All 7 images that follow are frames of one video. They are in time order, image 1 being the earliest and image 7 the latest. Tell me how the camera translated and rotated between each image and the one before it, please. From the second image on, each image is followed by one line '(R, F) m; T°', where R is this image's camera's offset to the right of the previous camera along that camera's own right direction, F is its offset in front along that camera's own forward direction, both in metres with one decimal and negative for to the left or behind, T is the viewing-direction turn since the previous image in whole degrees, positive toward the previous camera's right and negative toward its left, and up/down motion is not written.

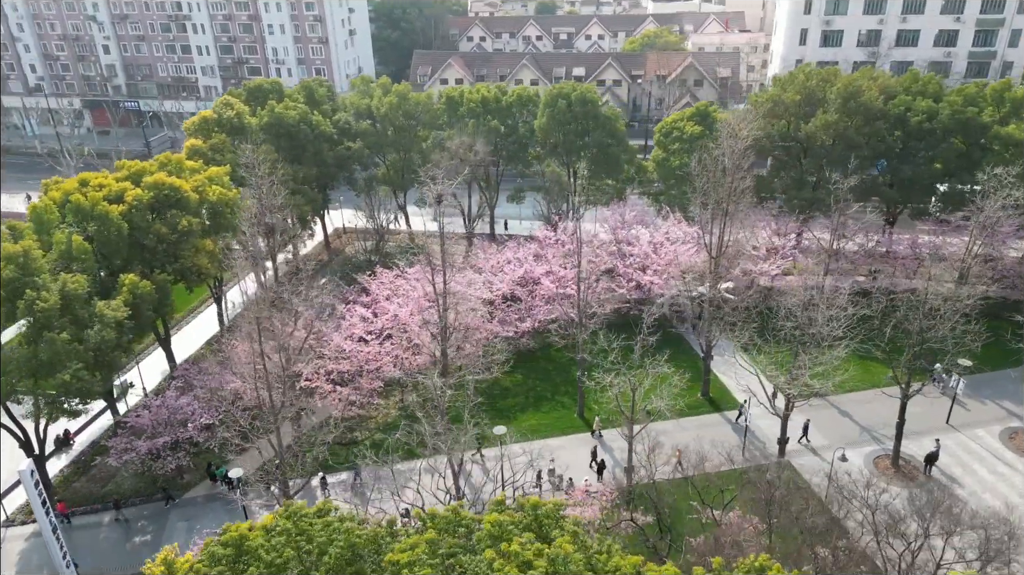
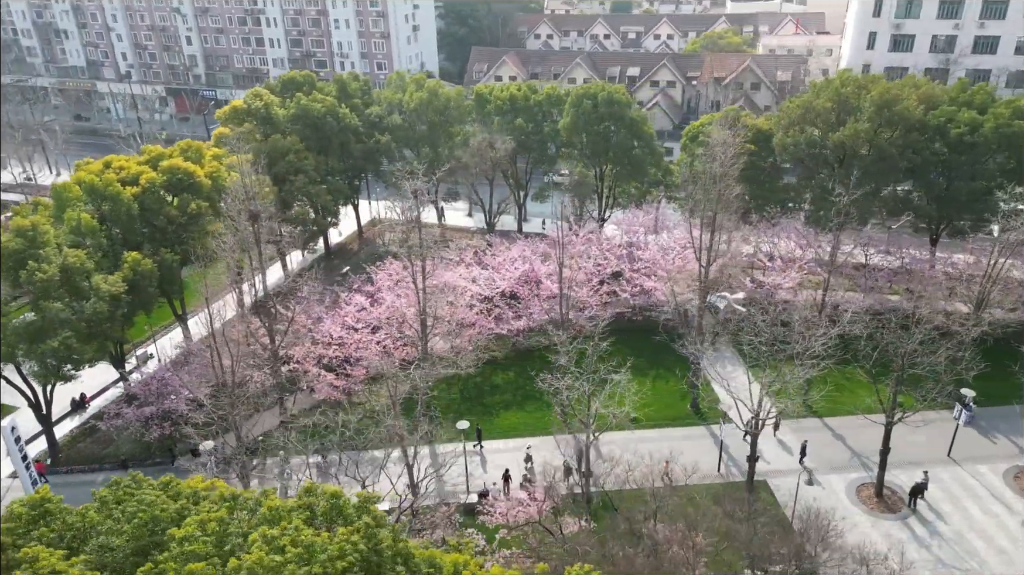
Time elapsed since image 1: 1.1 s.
(+2.5, +0.1) m; -7°
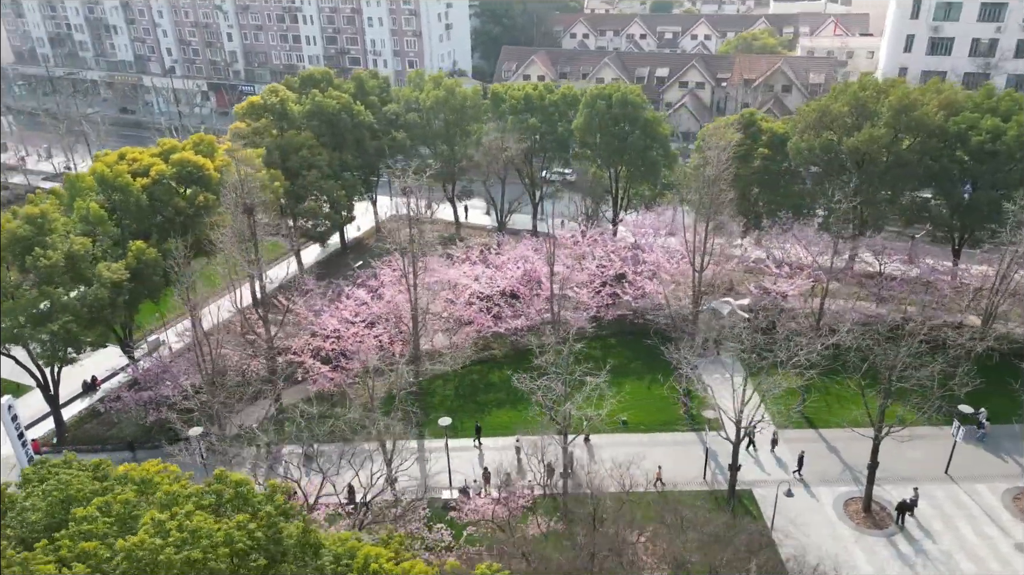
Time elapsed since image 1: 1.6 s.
(+1.3, 0.0) m; -3°
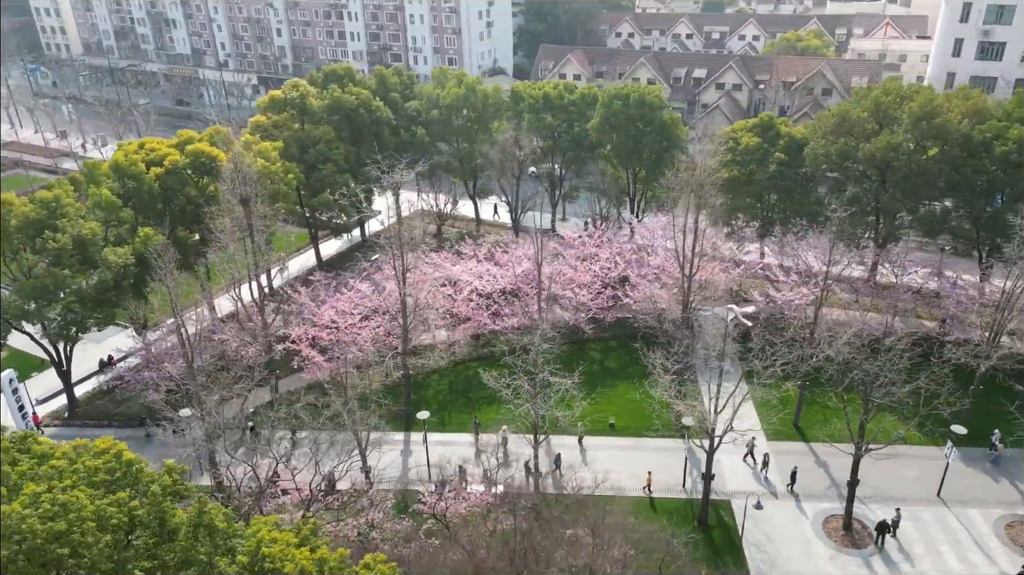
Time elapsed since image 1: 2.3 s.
(+1.6, 0.0) m; -4°
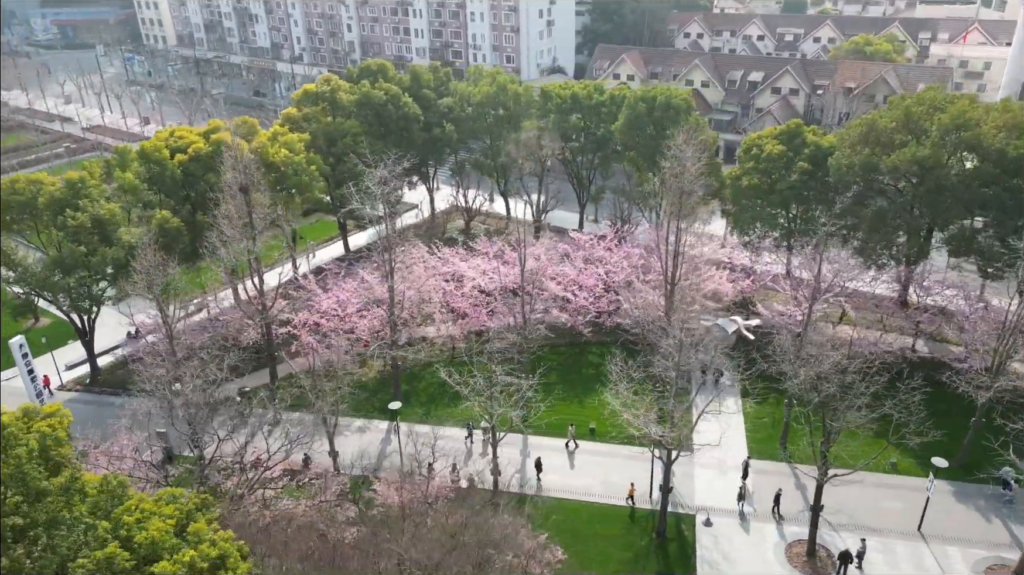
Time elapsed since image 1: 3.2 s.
(+2.4, 0.0) m; -6°
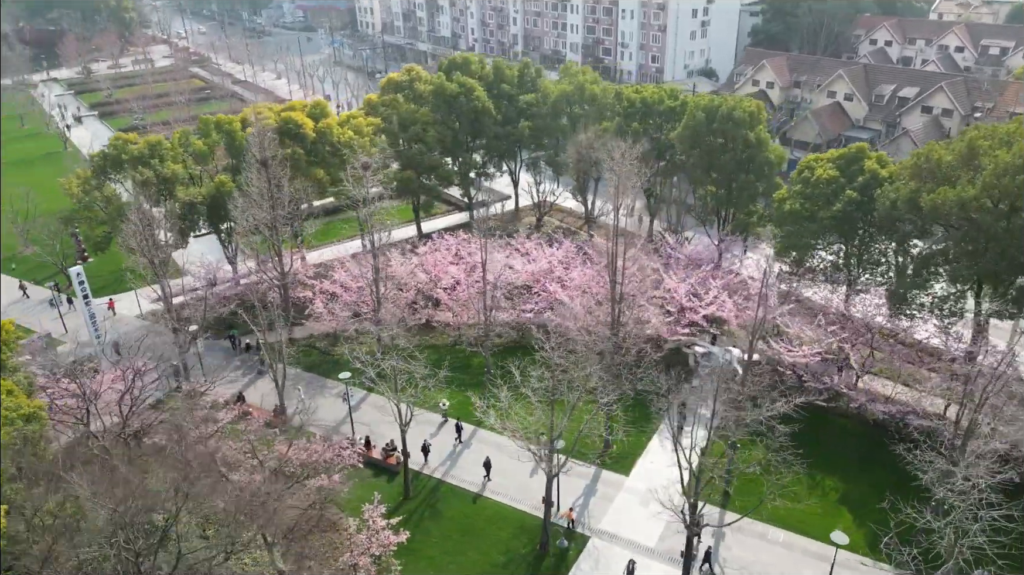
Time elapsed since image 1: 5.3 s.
(+5.9, +0.6) m; -16°
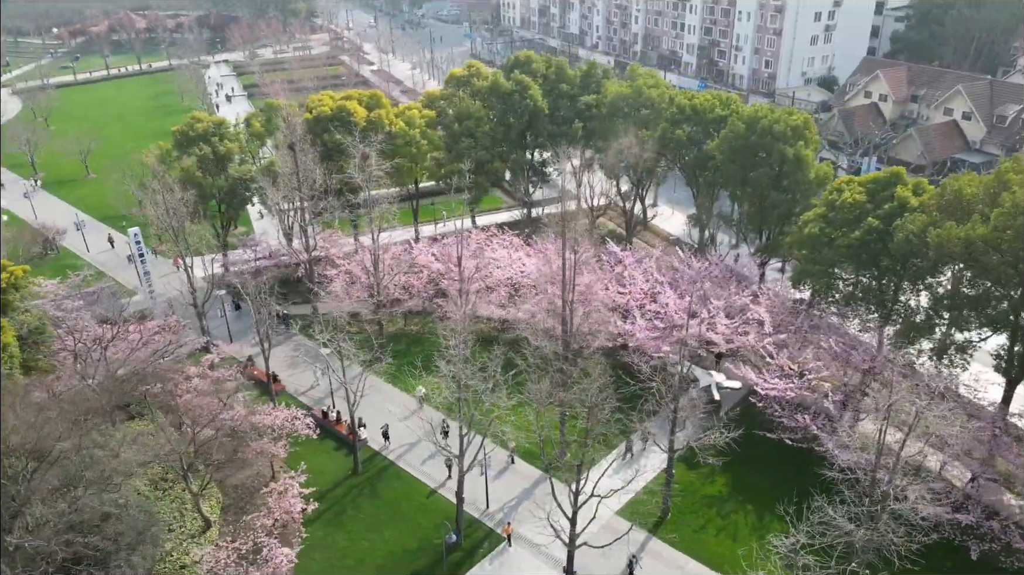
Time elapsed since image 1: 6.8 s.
(+4.4, +0.3) m; -12°
